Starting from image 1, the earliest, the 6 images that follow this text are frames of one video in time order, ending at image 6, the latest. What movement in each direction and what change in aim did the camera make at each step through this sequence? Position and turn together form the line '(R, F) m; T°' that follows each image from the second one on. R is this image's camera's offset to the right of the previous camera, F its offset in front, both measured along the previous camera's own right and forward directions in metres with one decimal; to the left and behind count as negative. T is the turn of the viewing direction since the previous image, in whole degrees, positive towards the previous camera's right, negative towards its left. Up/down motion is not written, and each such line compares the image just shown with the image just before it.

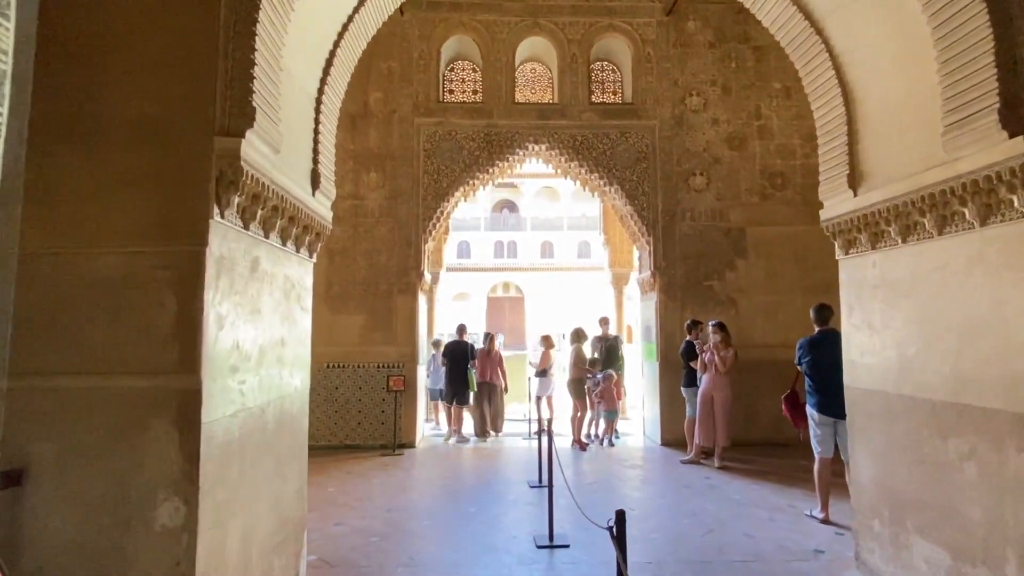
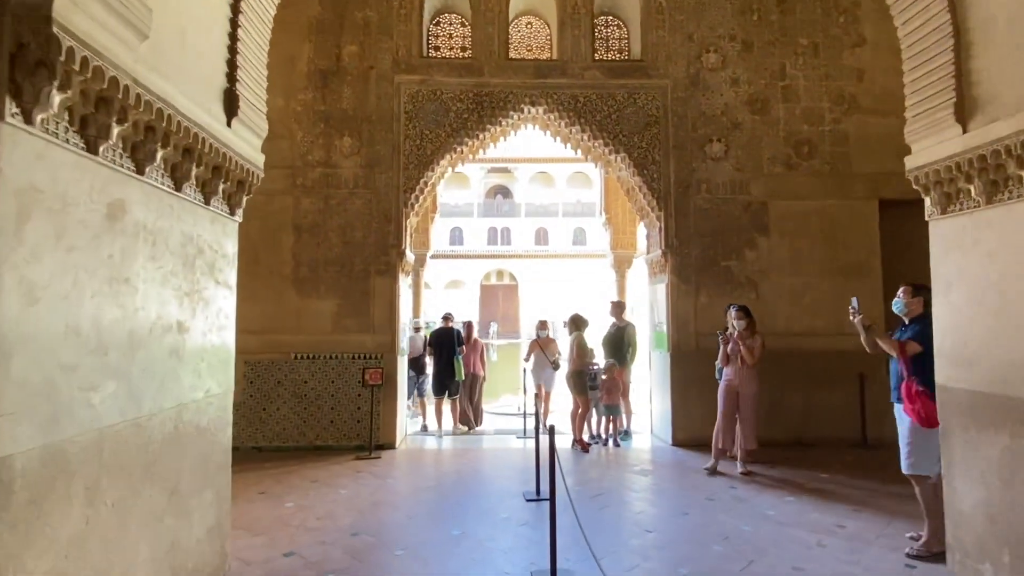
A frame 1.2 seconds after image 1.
(0.0, +0.8) m; +1°
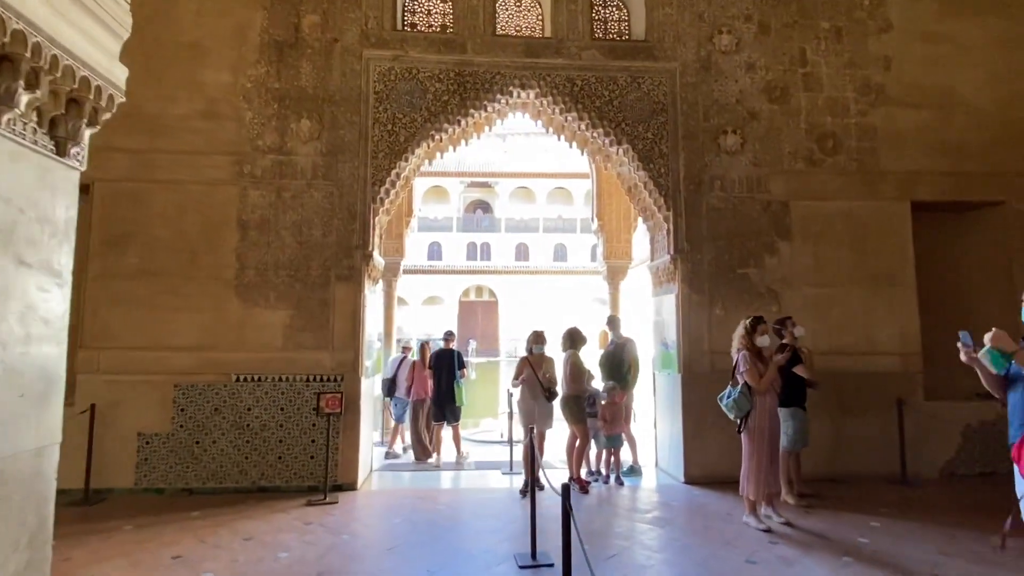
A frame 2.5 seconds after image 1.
(-0.1, +0.9) m; +2°
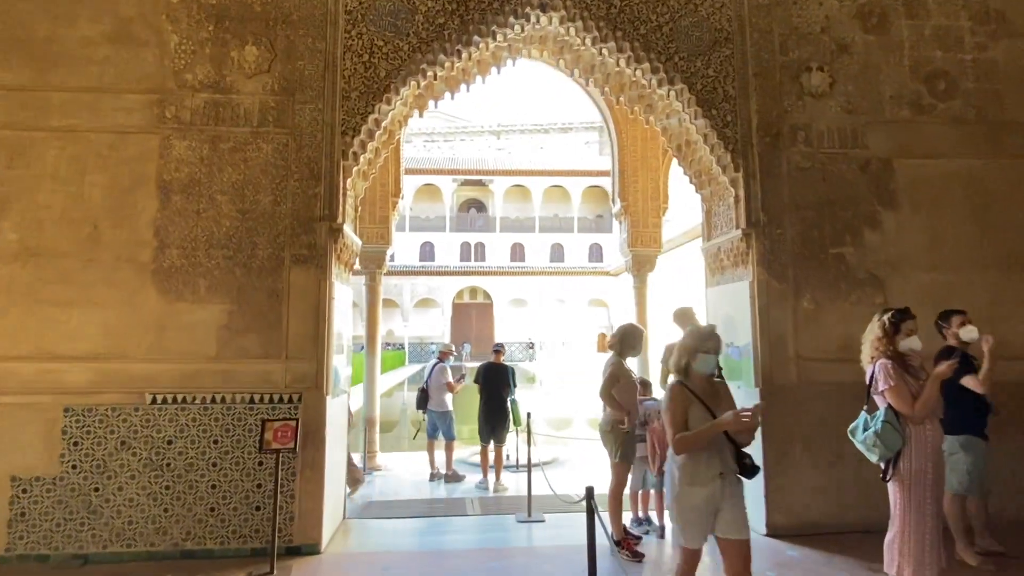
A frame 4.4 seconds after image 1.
(-0.2, +1.4) m; +1°
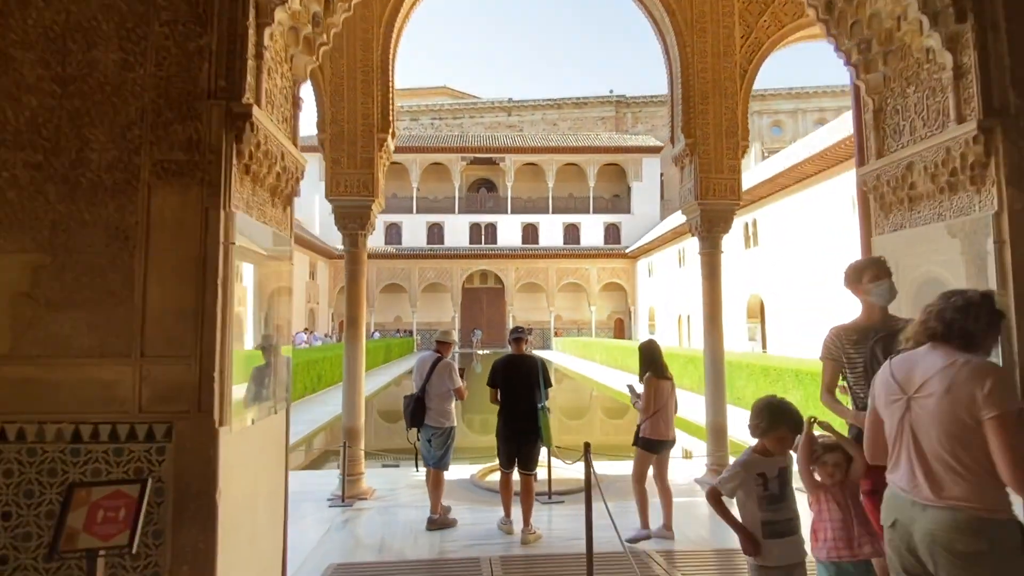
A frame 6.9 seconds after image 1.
(-0.2, +1.8) m; -1°
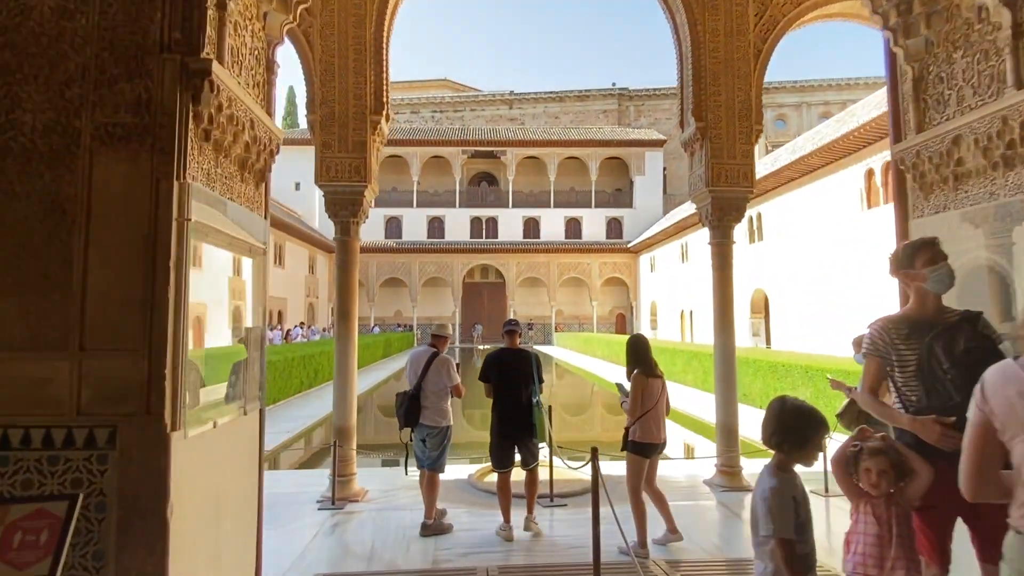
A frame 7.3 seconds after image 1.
(0.0, +0.3) m; 0°
